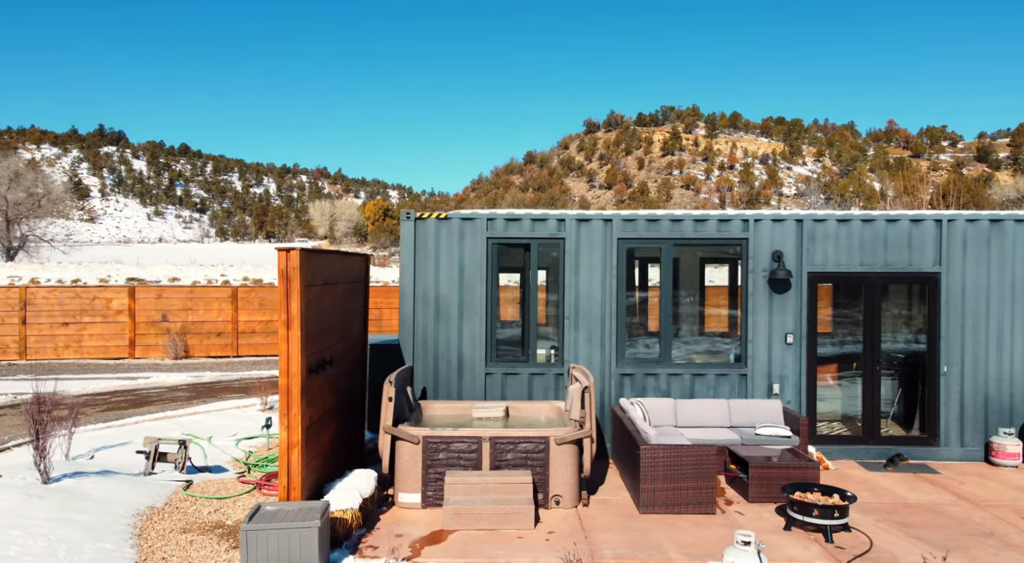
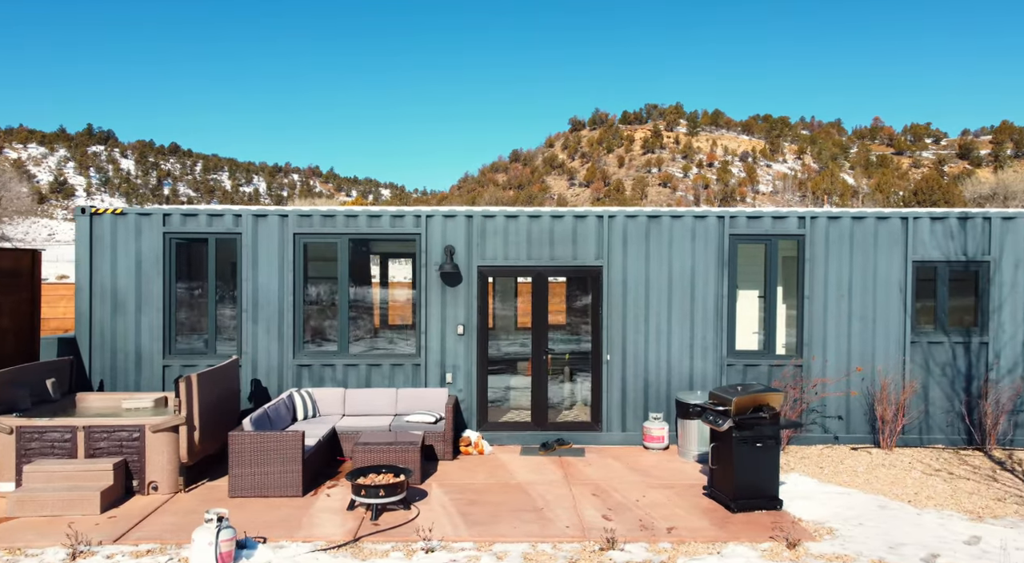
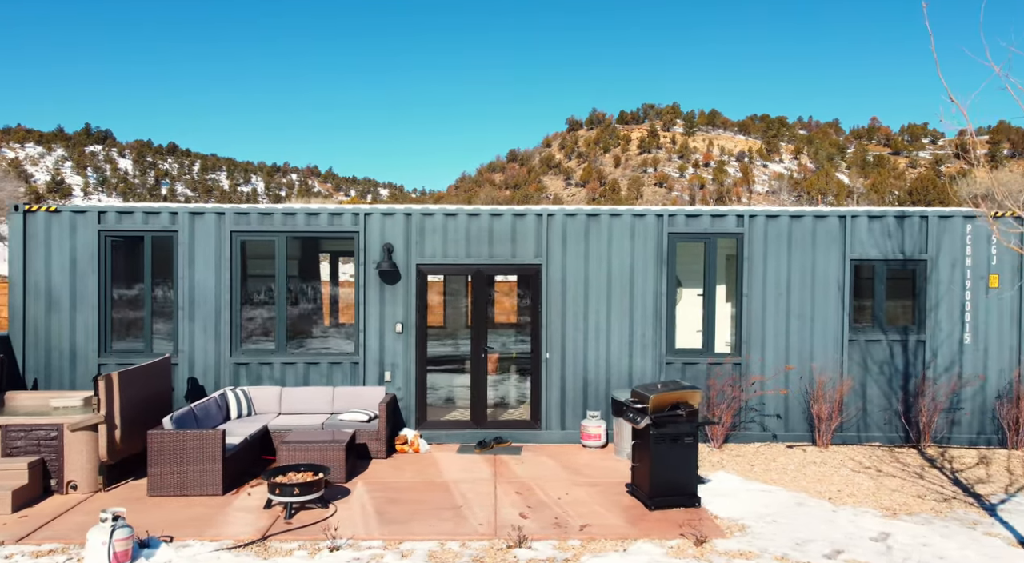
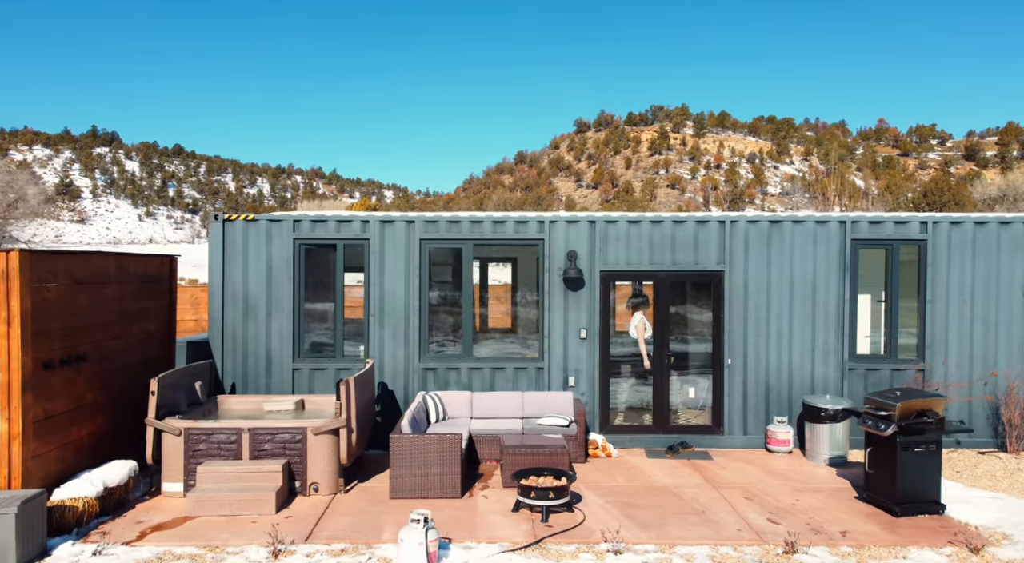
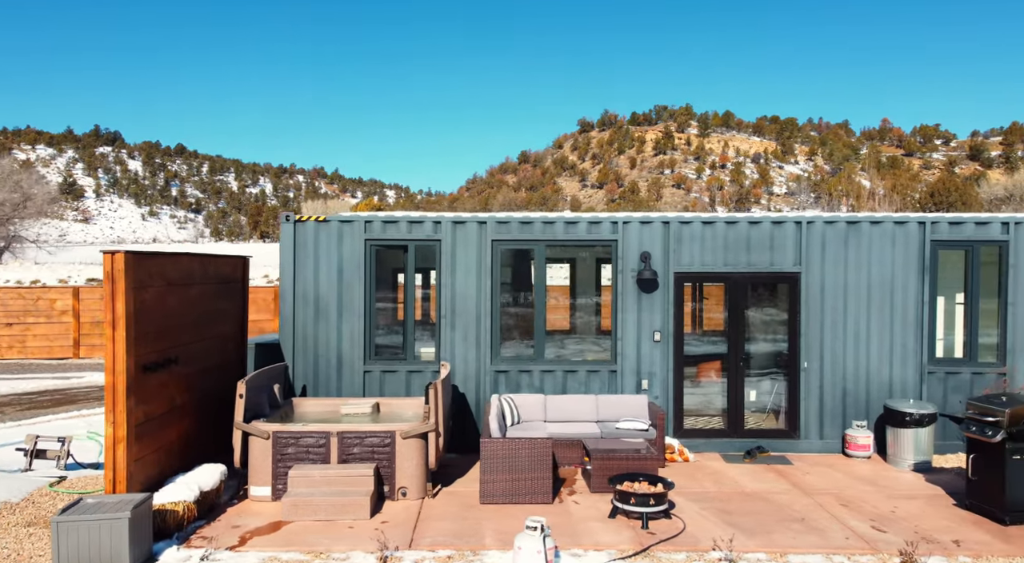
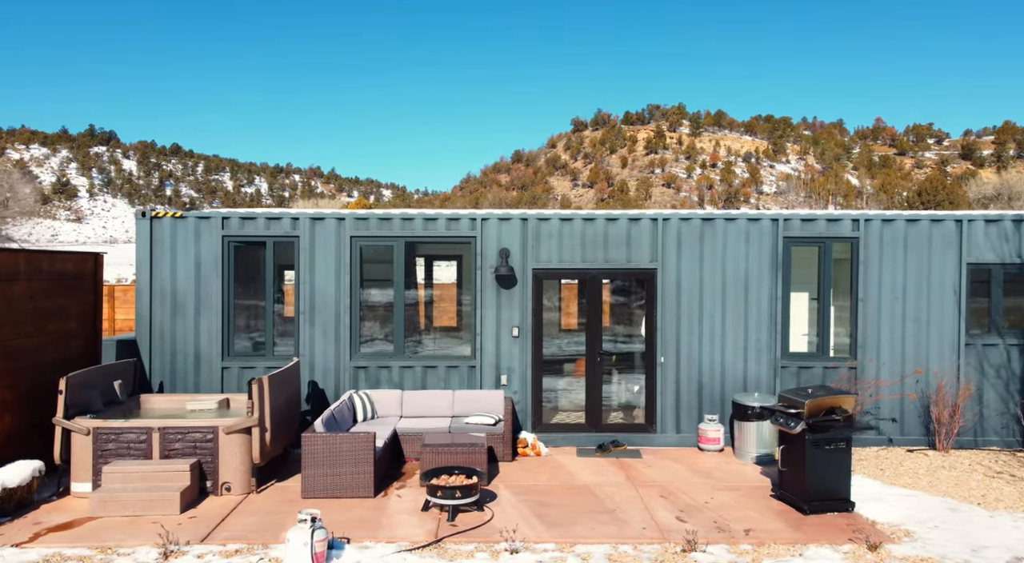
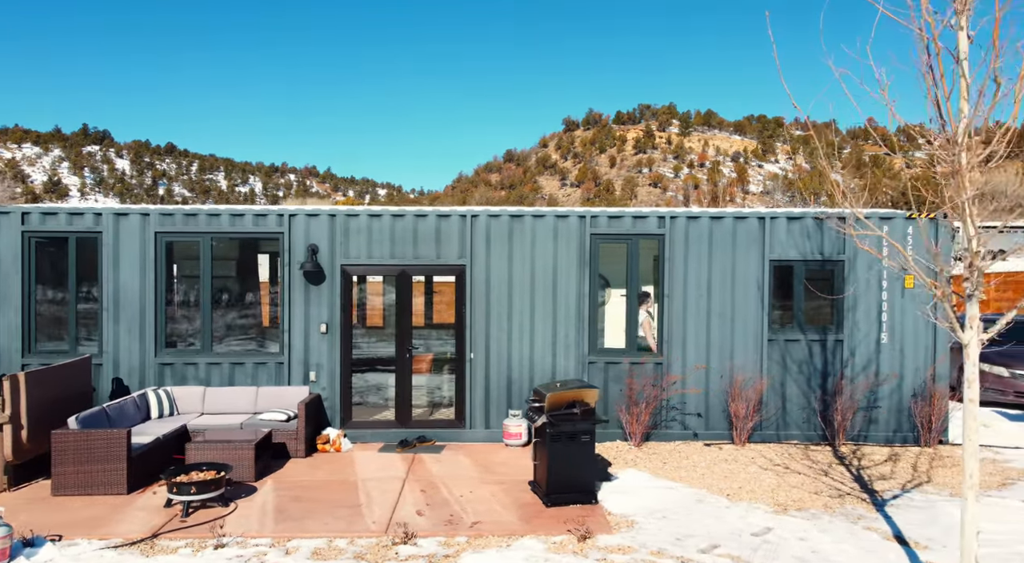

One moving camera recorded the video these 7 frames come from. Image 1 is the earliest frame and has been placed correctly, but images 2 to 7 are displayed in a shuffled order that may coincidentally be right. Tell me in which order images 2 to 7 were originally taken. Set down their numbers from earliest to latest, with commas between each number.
5, 4, 6, 2, 3, 7
